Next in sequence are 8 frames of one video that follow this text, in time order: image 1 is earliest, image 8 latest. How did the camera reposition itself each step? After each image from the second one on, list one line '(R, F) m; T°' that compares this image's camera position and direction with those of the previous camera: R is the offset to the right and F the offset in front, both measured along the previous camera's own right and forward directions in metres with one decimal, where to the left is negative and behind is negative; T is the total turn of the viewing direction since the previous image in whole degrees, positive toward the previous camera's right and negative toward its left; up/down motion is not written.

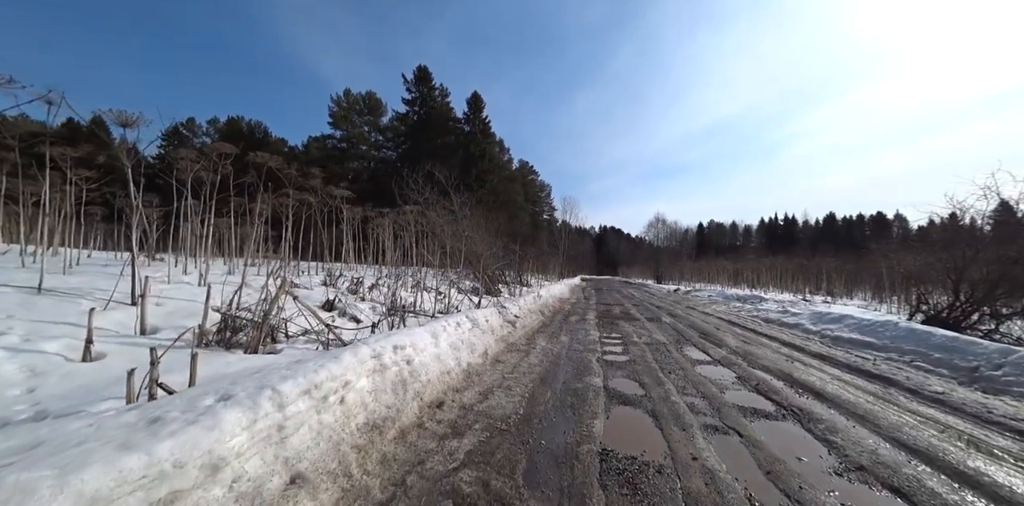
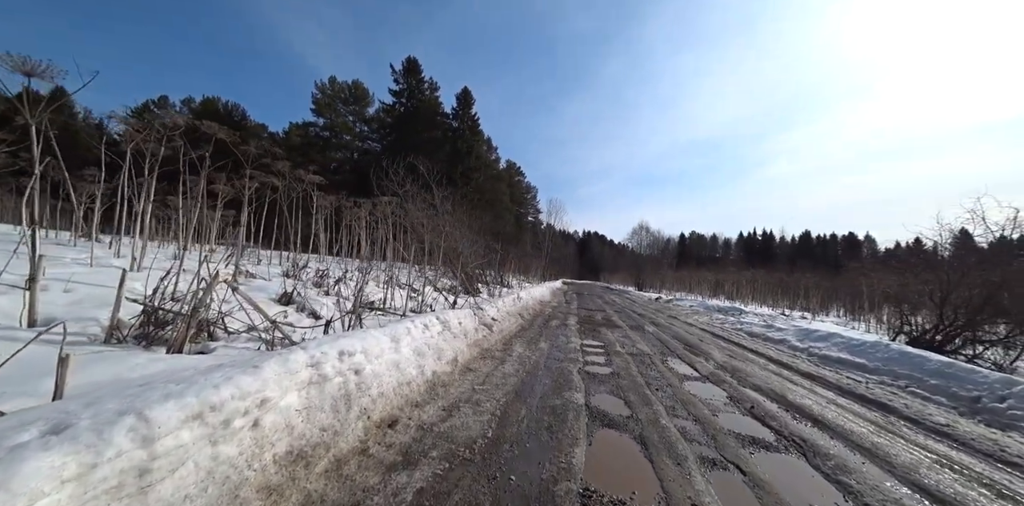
(+0.1, +0.5) m; +3°
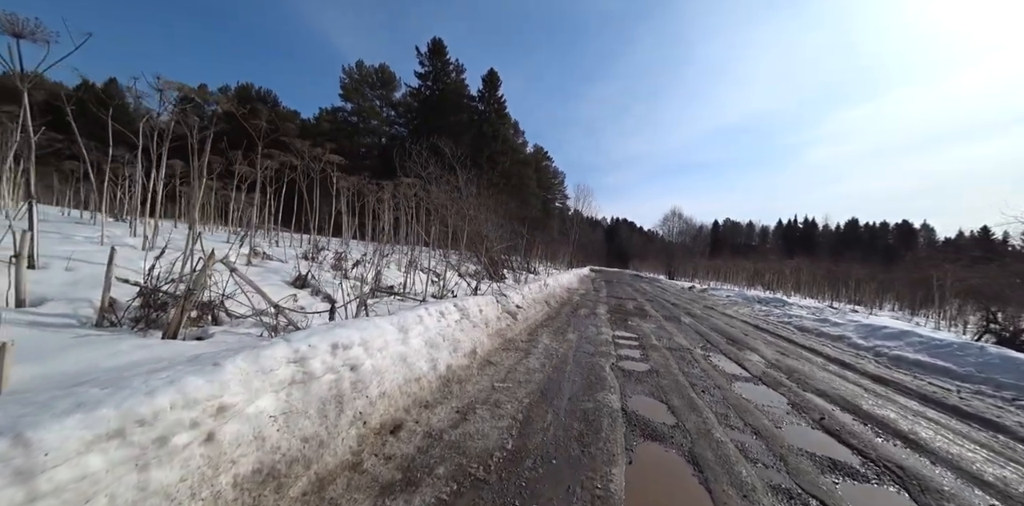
(0.0, +0.5) m; -4°
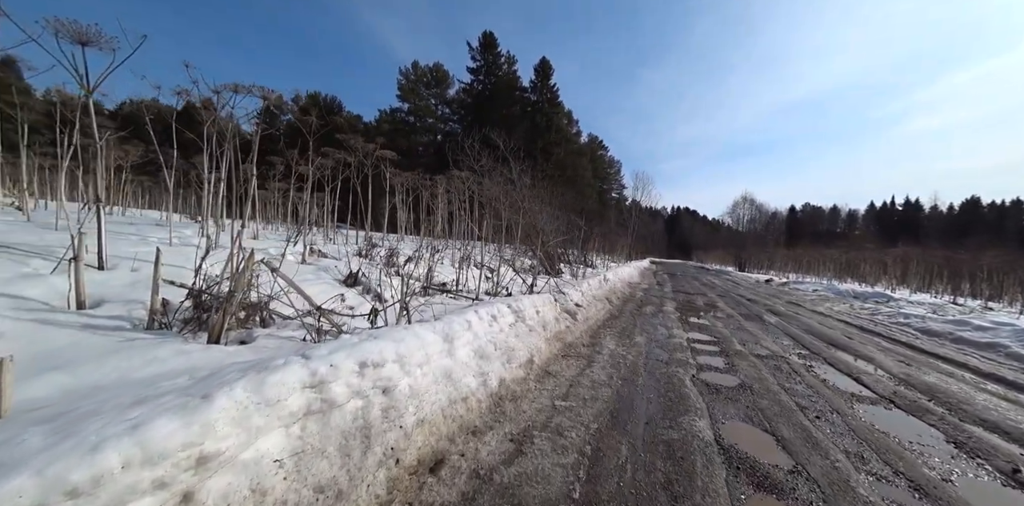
(-0.1, +0.6) m; -8°
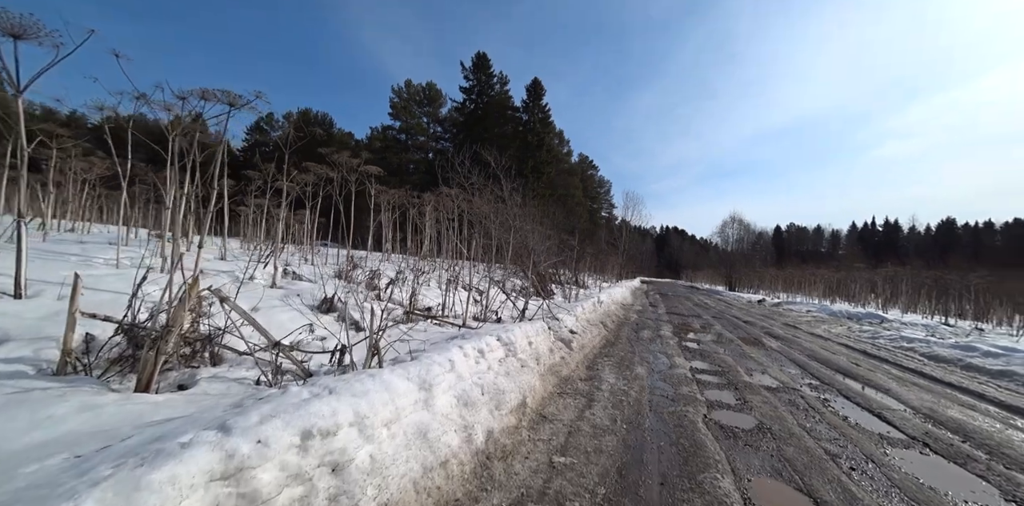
(0.0, +0.4) m; +2°
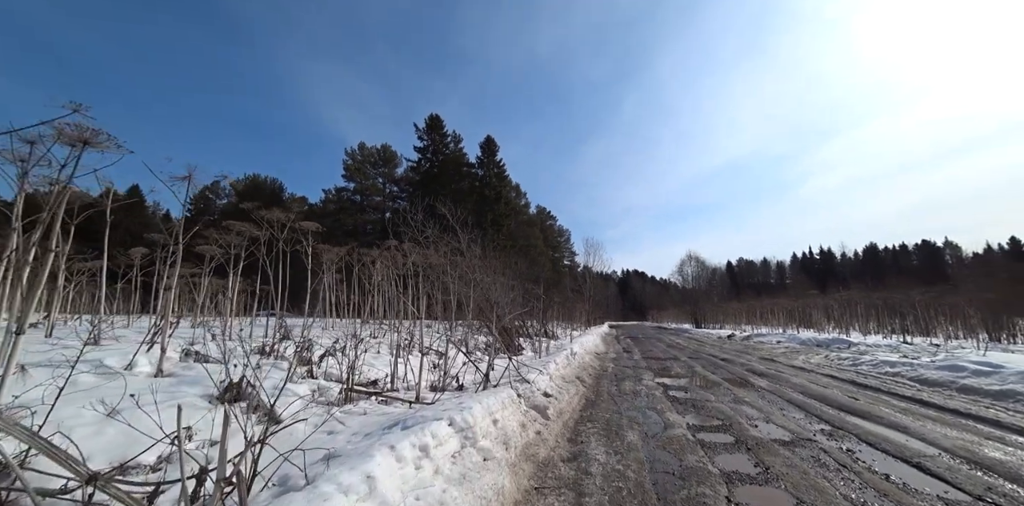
(+0.1, +0.8) m; +6°
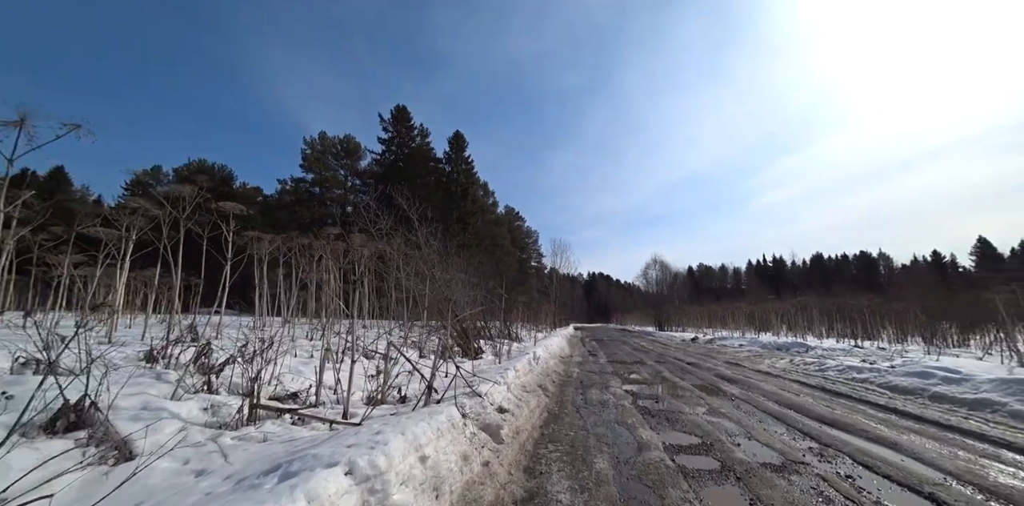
(+0.2, +0.8) m; +5°
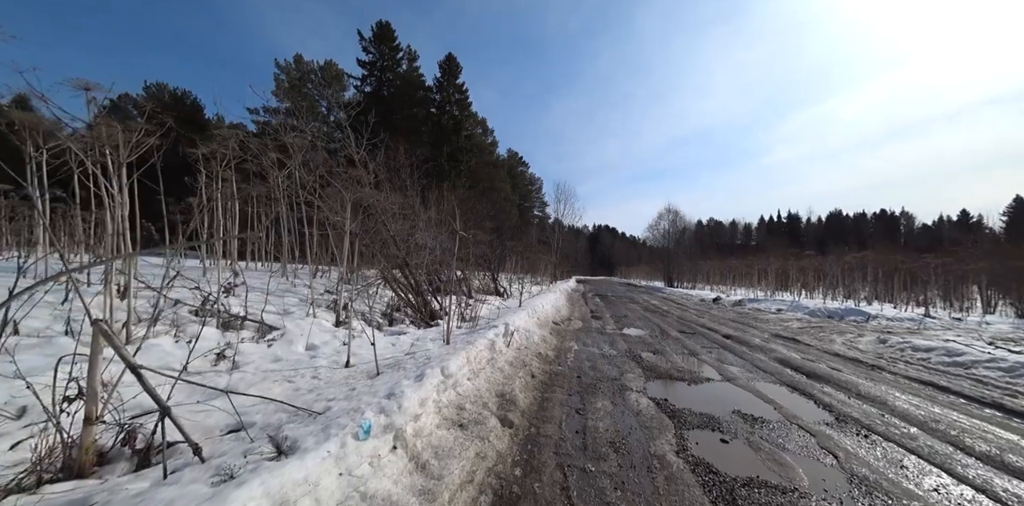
(+0.7, +3.5) m; -1°
